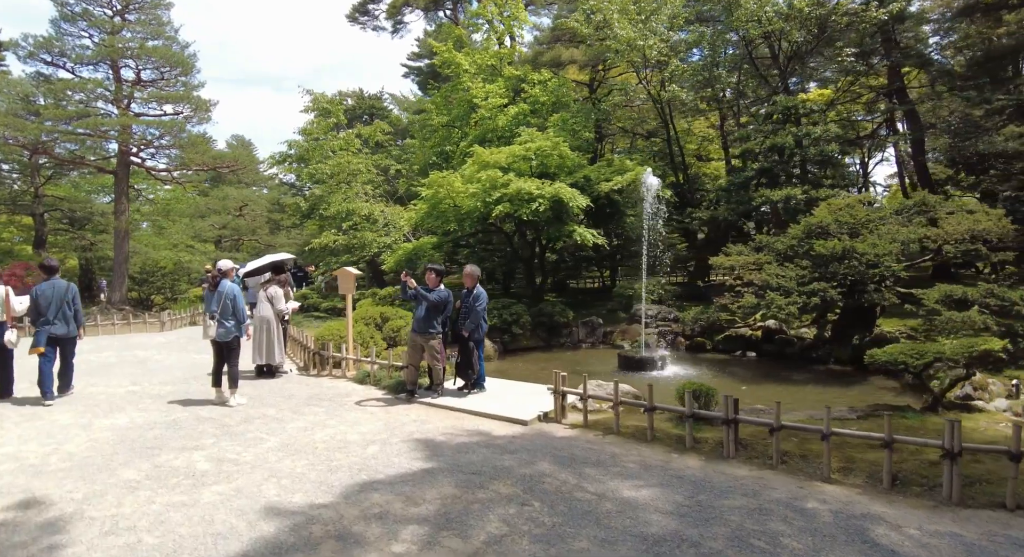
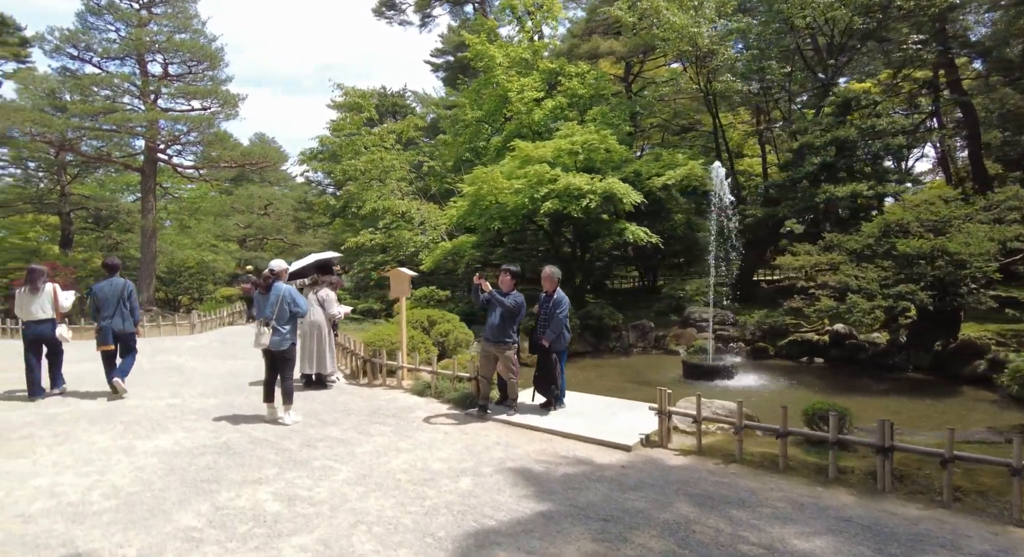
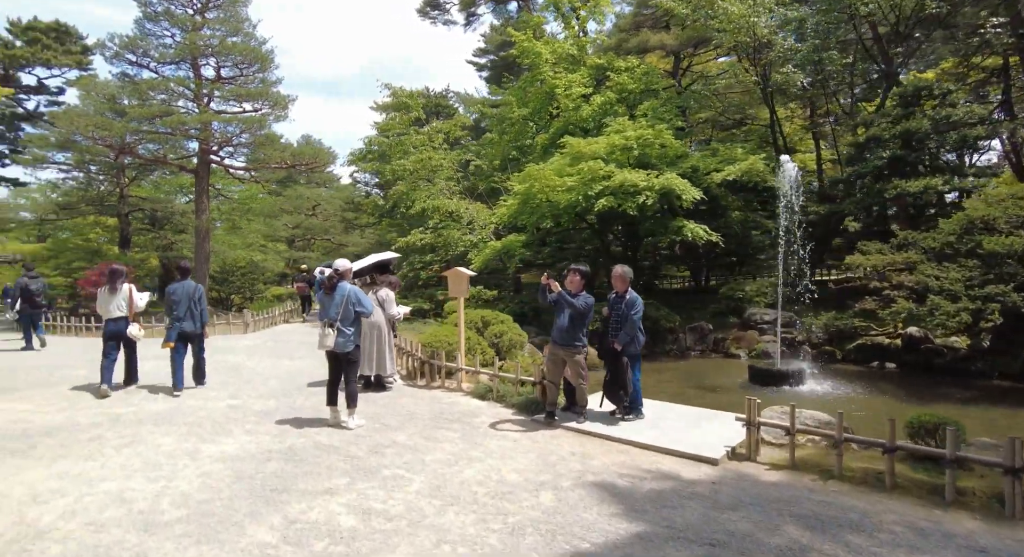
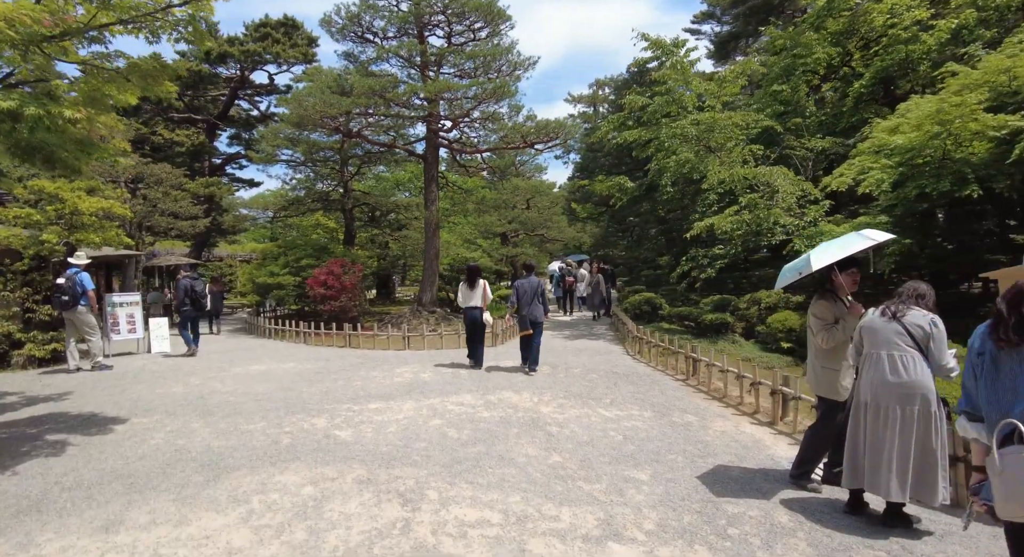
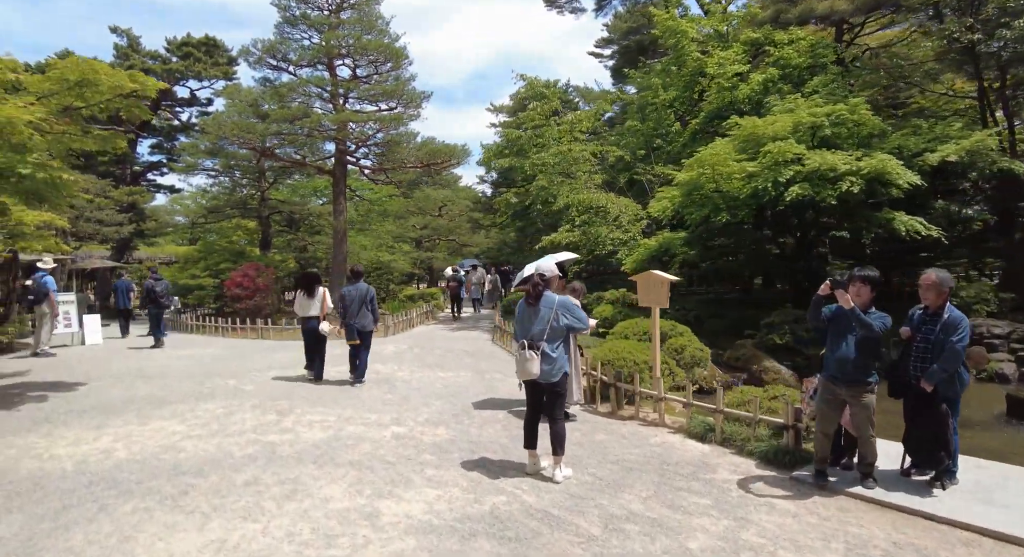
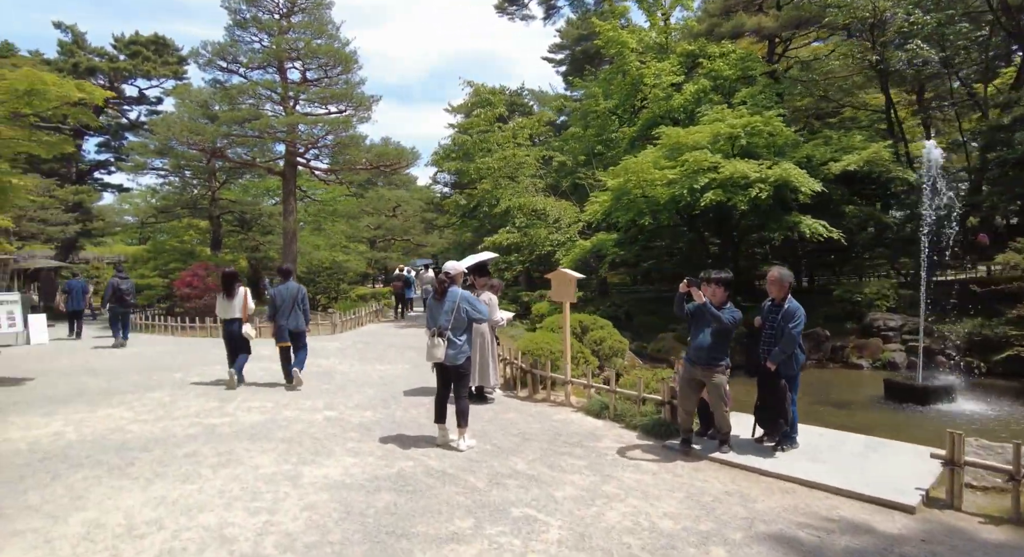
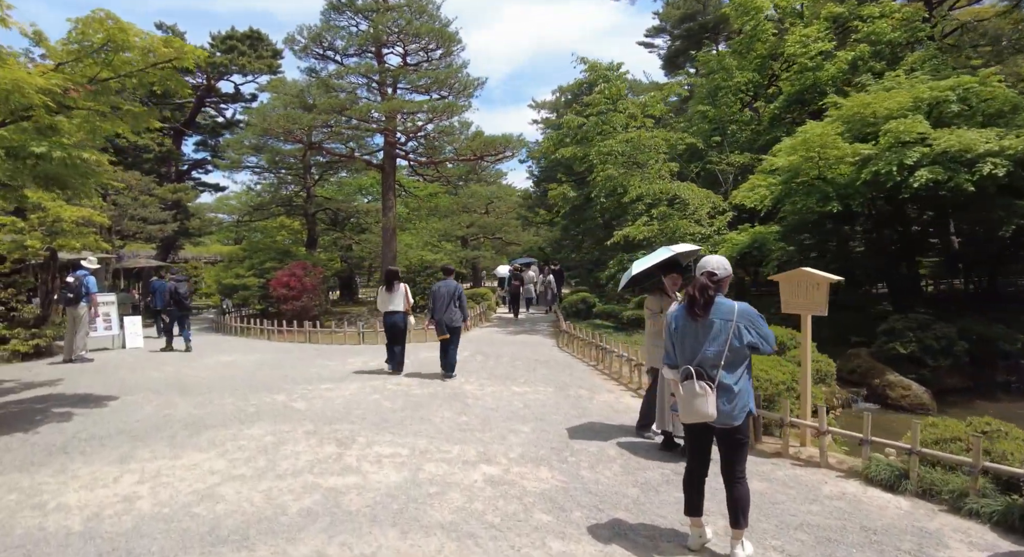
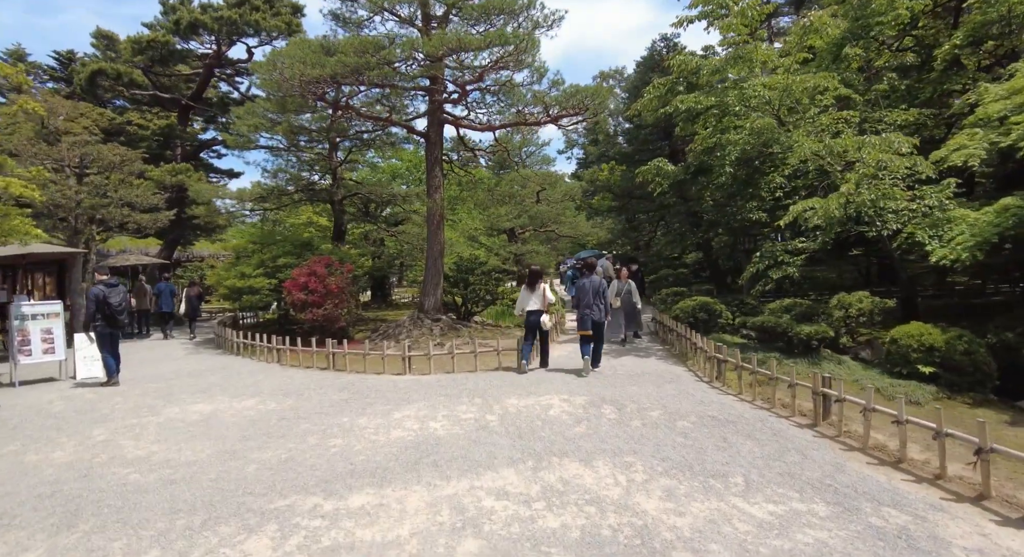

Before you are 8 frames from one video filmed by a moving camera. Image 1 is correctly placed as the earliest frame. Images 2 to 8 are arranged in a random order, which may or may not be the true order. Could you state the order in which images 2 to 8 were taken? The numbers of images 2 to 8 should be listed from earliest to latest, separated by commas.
2, 3, 6, 5, 7, 4, 8
